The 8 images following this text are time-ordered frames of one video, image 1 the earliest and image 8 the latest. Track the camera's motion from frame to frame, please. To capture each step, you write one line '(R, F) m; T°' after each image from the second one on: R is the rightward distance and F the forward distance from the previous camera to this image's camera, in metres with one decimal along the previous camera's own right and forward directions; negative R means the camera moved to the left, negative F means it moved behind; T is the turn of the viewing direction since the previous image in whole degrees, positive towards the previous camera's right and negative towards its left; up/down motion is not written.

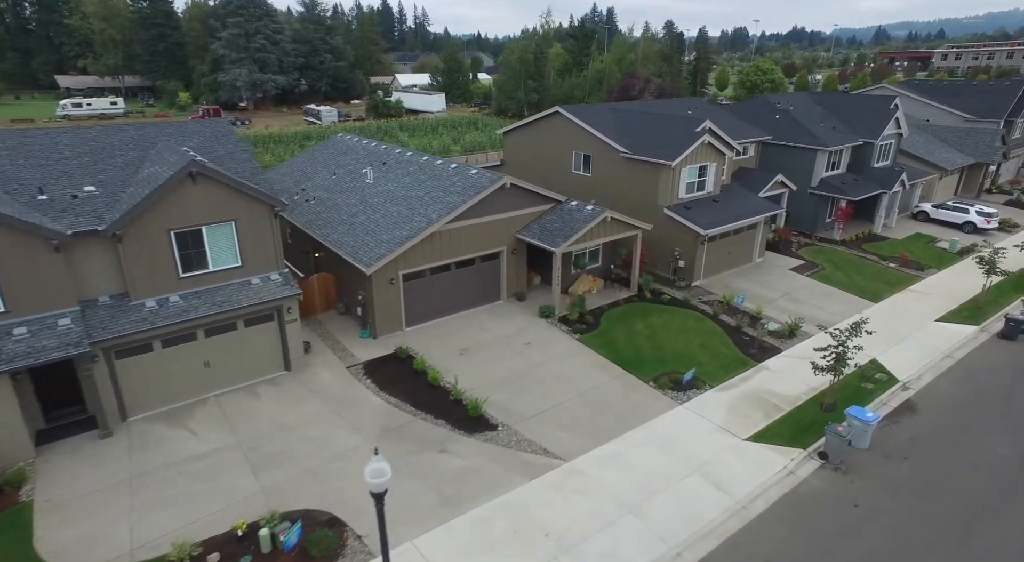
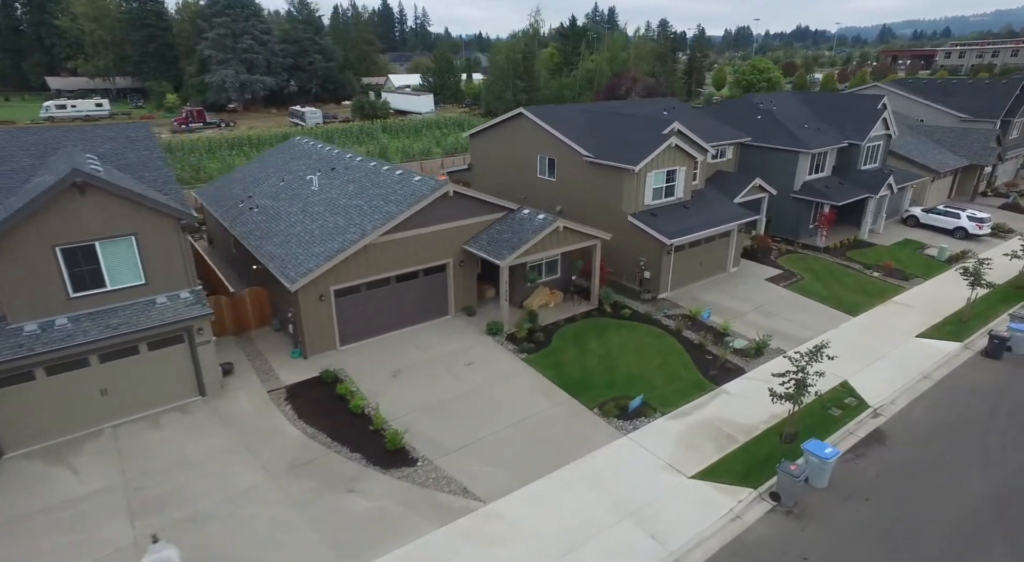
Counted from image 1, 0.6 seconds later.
(+2.0, +1.5) m; 0°
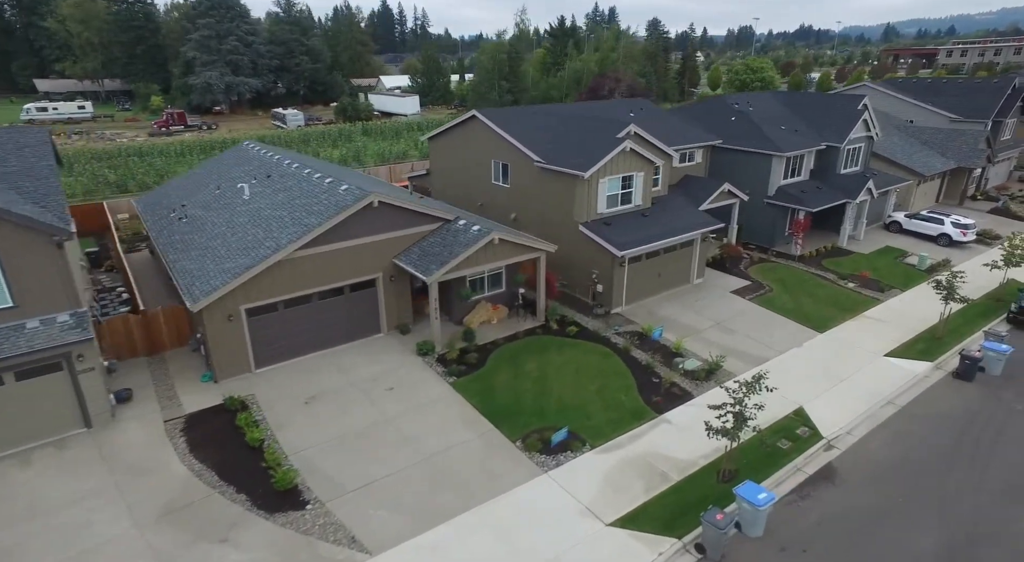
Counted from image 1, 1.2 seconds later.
(+2.3, +1.5) m; 0°
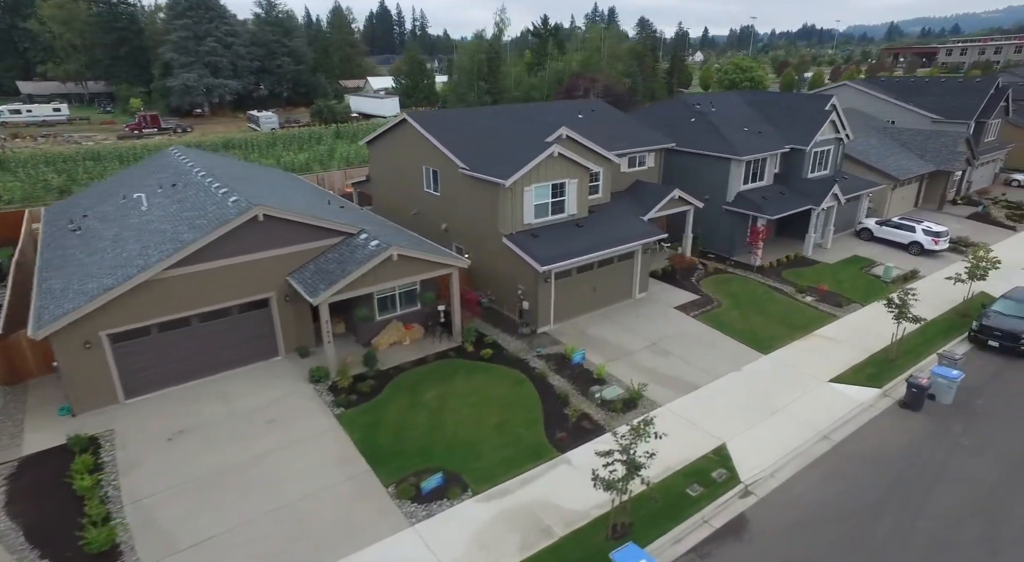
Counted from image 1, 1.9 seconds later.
(+3.0, +1.8) m; 0°
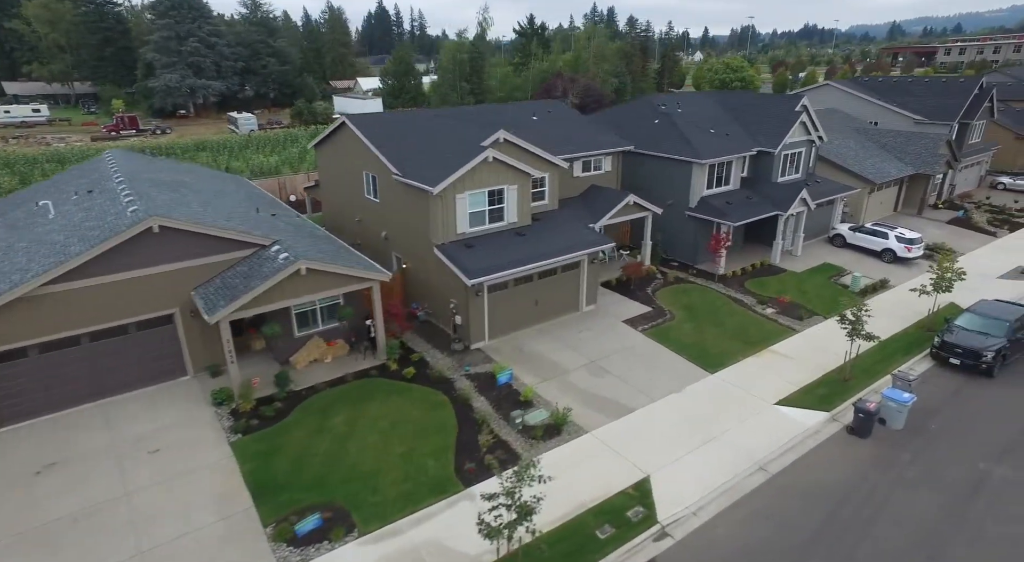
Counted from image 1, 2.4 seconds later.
(+2.3, +1.3) m; 0°
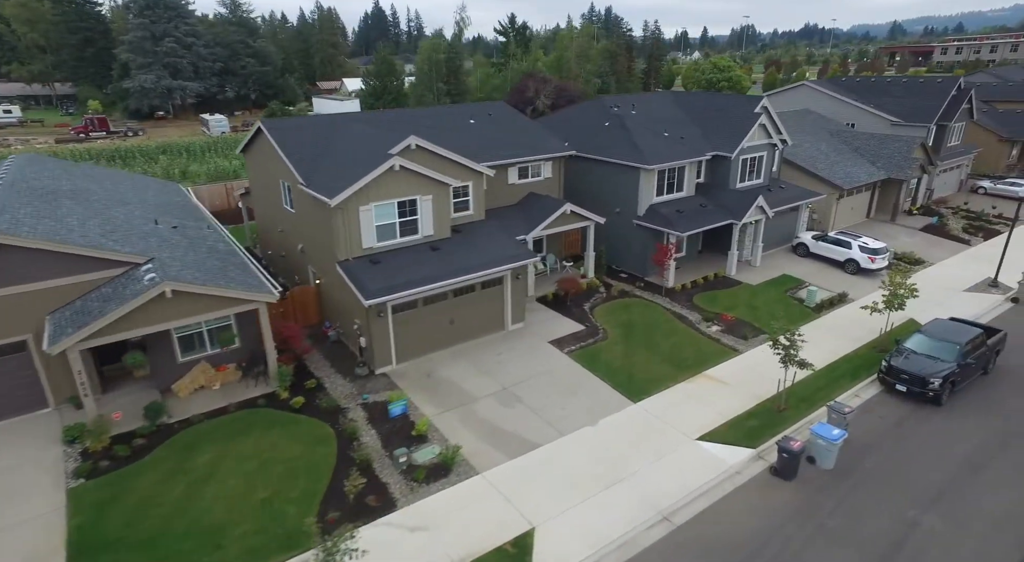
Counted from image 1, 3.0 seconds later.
(+2.8, +1.6) m; 0°
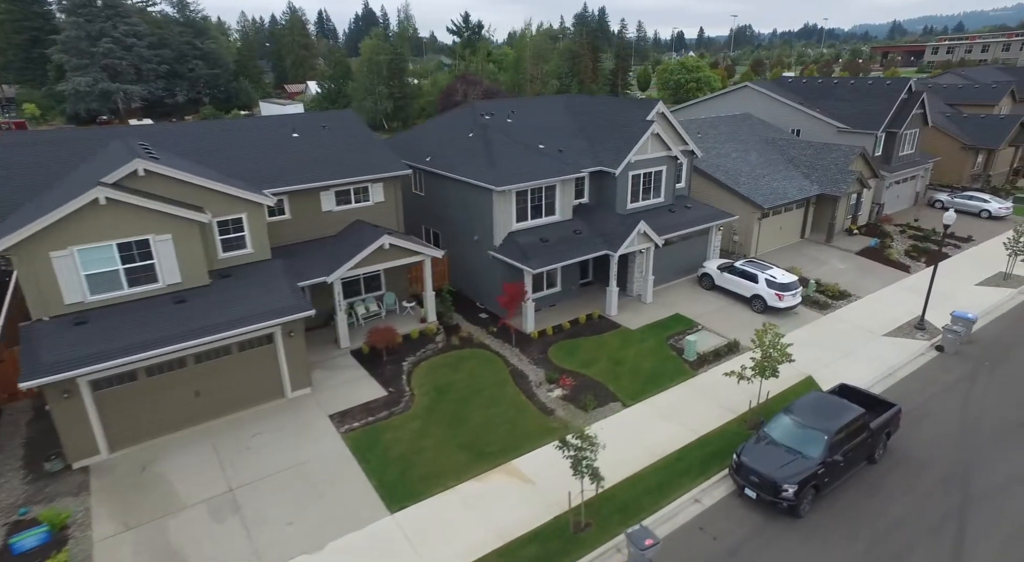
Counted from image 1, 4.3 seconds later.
(+6.1, +4.3) m; 0°
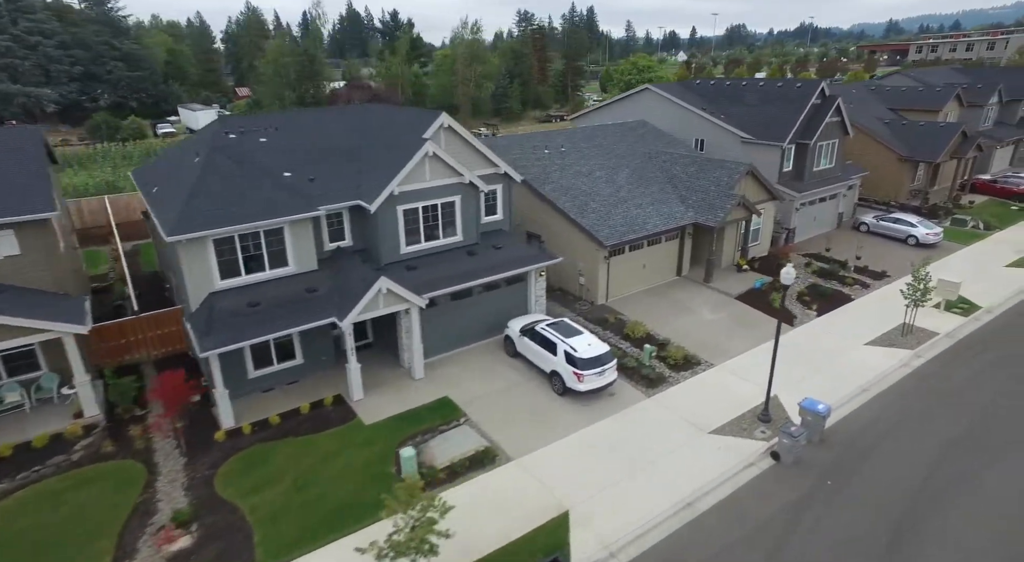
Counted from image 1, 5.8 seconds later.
(+8.0, +5.6) m; 0°
